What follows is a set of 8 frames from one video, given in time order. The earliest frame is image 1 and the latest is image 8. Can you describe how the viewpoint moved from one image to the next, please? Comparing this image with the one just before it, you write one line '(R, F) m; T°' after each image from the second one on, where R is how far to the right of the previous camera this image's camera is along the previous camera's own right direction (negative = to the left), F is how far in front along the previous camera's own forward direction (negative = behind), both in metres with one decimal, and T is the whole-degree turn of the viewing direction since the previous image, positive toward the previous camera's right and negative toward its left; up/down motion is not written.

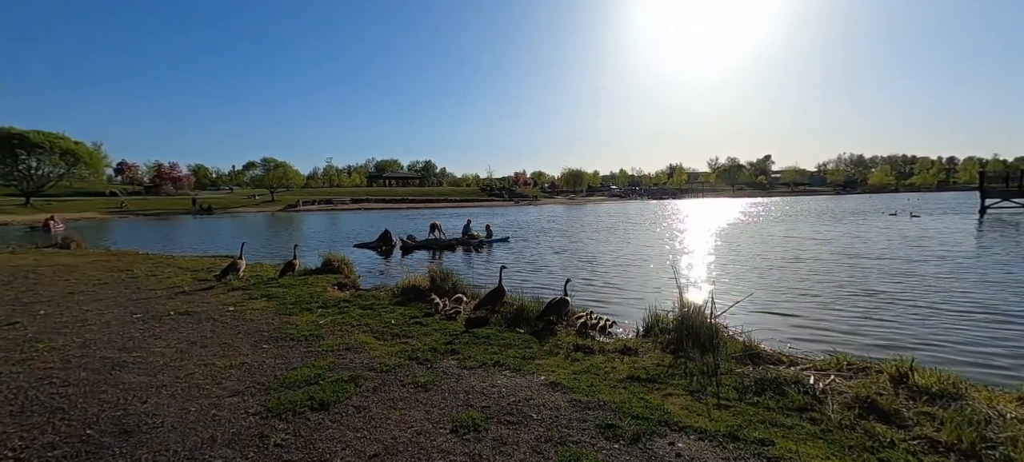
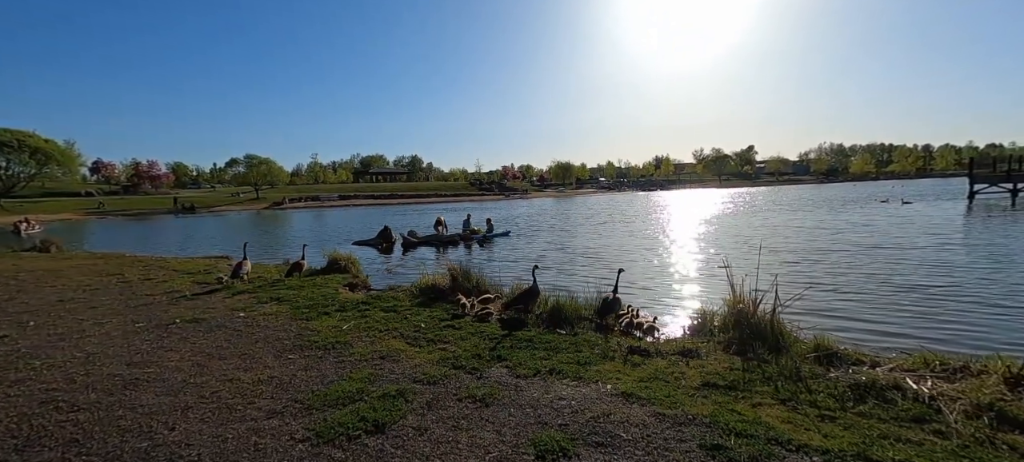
(-1.0, +0.7) m; +2°
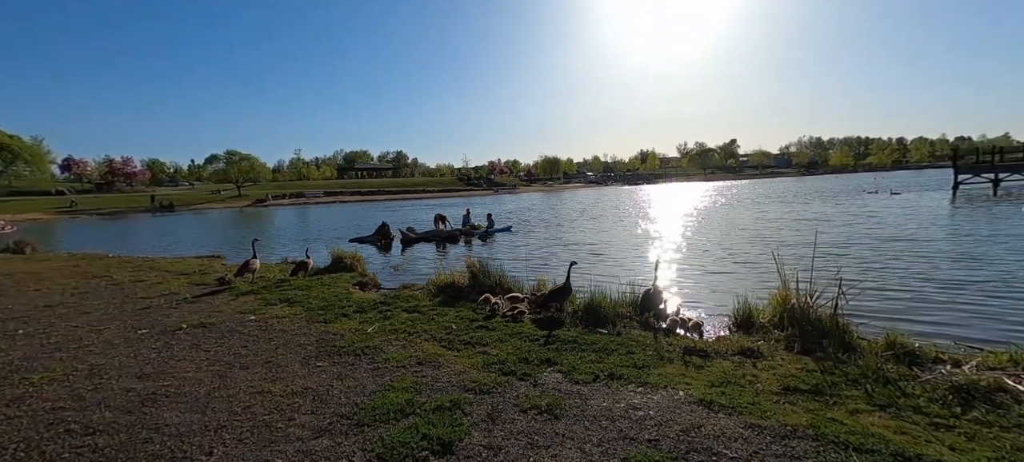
(-1.0, +0.6) m; +2°
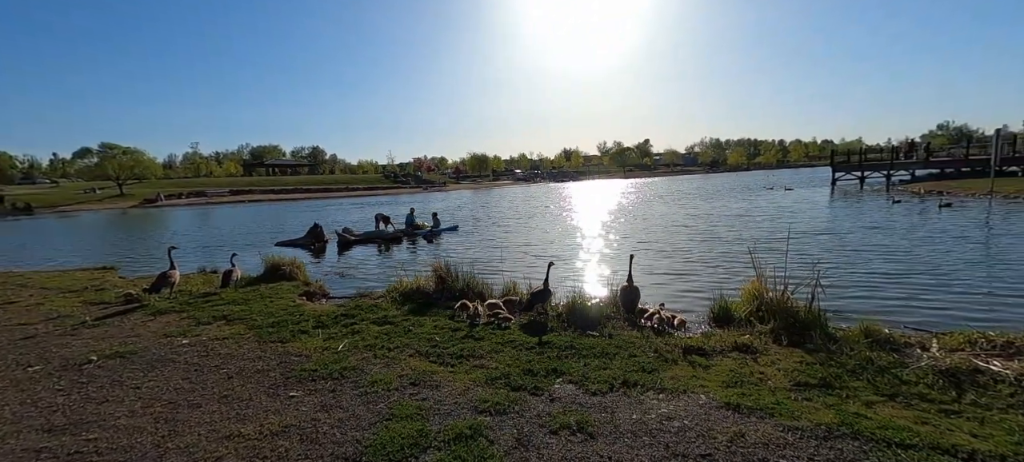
(-1.1, +0.6) m; +10°
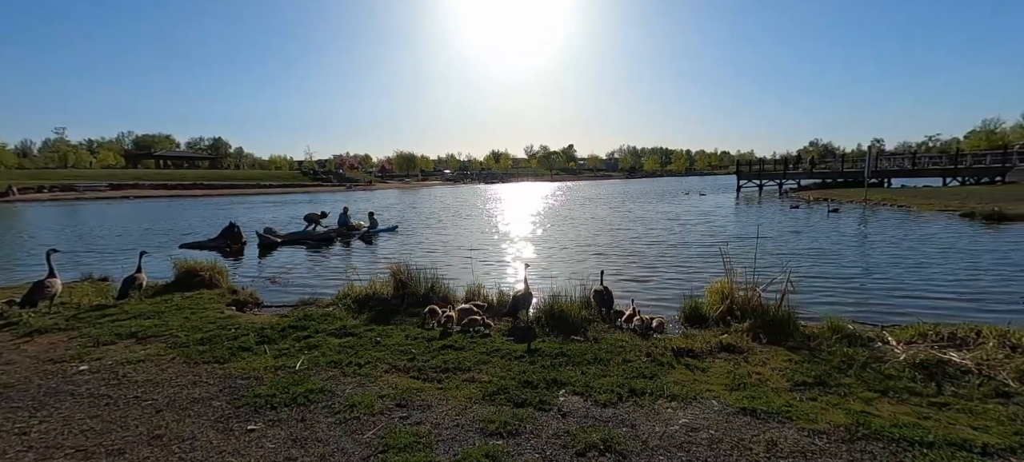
(-1.0, +0.7) m; +10°
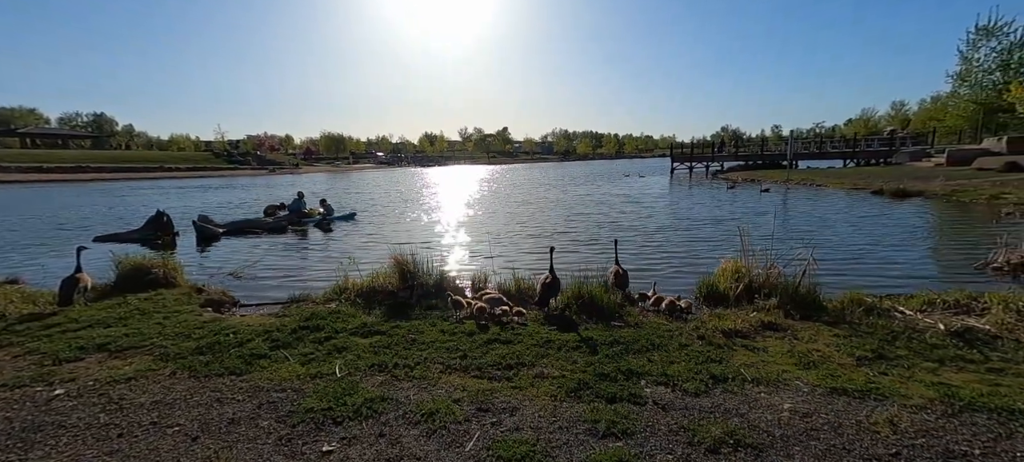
(-1.8, +0.7) m; +8°
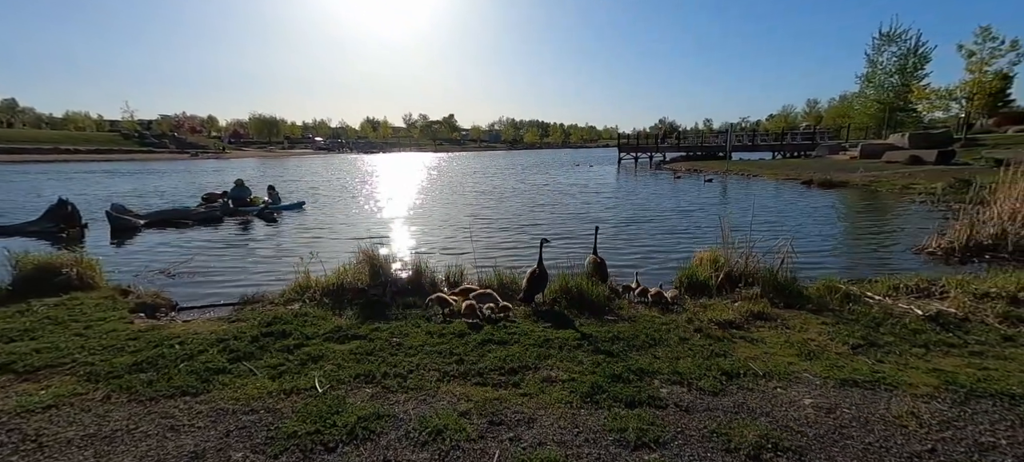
(-0.7, +0.6) m; +7°
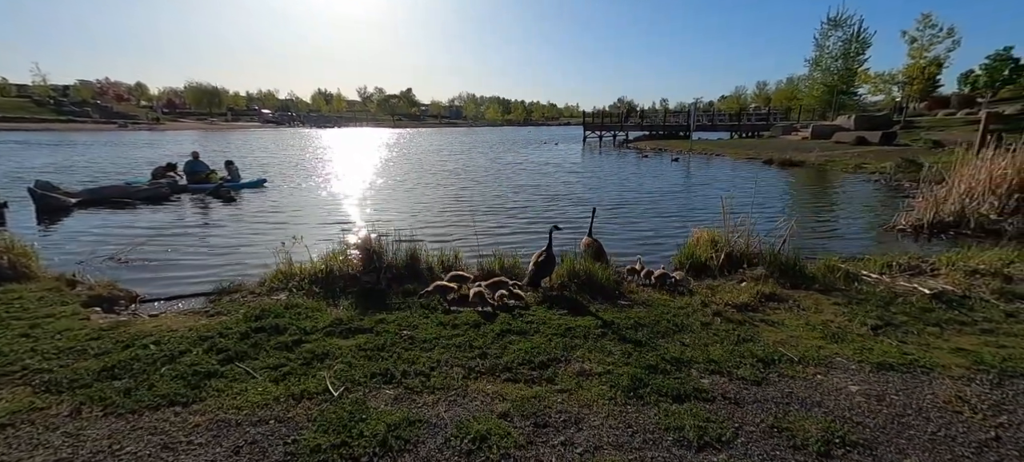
(-0.8, +0.5) m; +5°
